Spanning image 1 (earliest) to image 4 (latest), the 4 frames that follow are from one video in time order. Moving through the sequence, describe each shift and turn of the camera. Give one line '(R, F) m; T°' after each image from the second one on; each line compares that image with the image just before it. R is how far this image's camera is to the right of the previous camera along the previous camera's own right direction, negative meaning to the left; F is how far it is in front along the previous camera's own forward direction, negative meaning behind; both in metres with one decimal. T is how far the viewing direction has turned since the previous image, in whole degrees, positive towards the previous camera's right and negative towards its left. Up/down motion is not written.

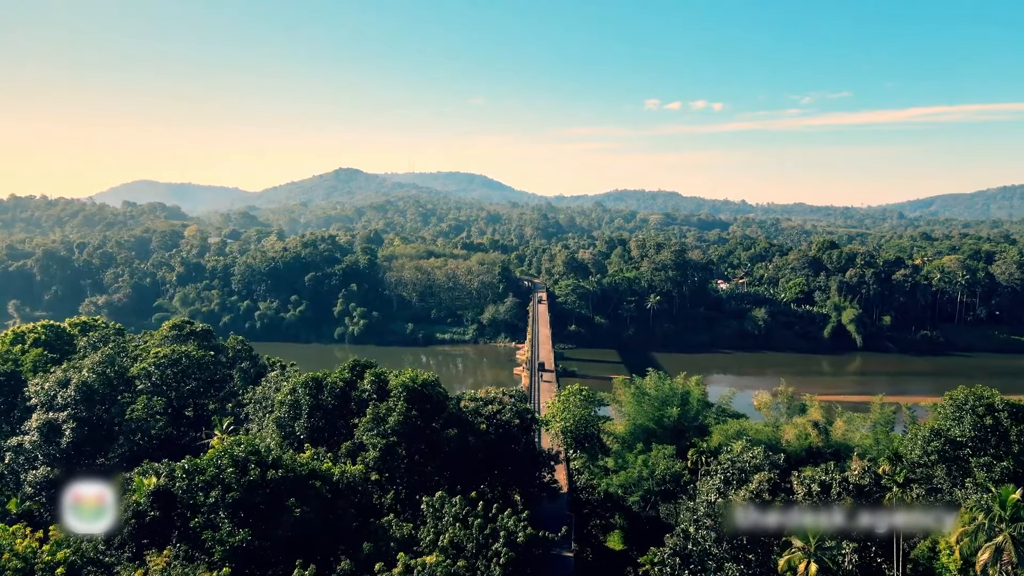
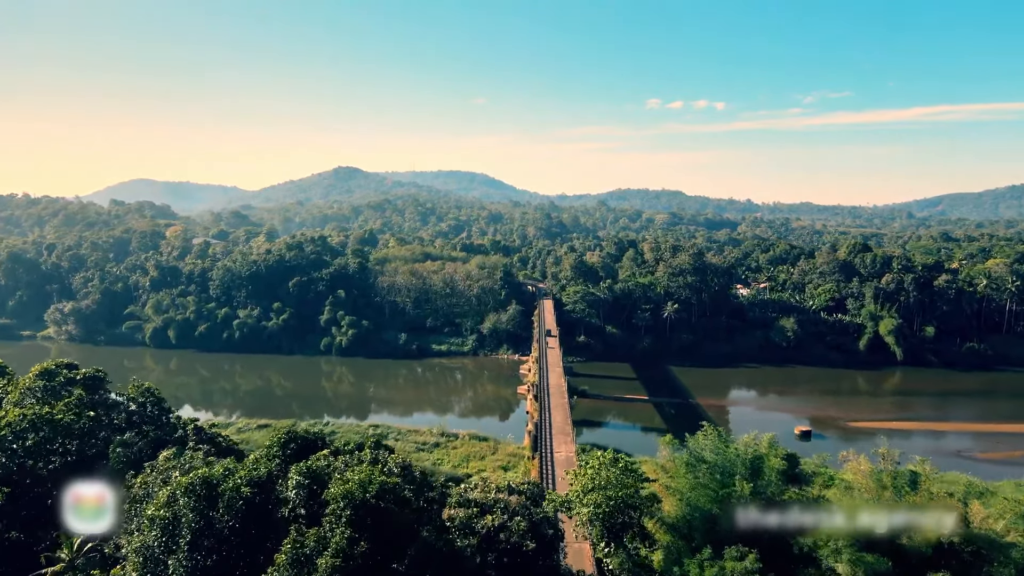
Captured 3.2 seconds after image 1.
(-0.2, +4.9) m; 0°
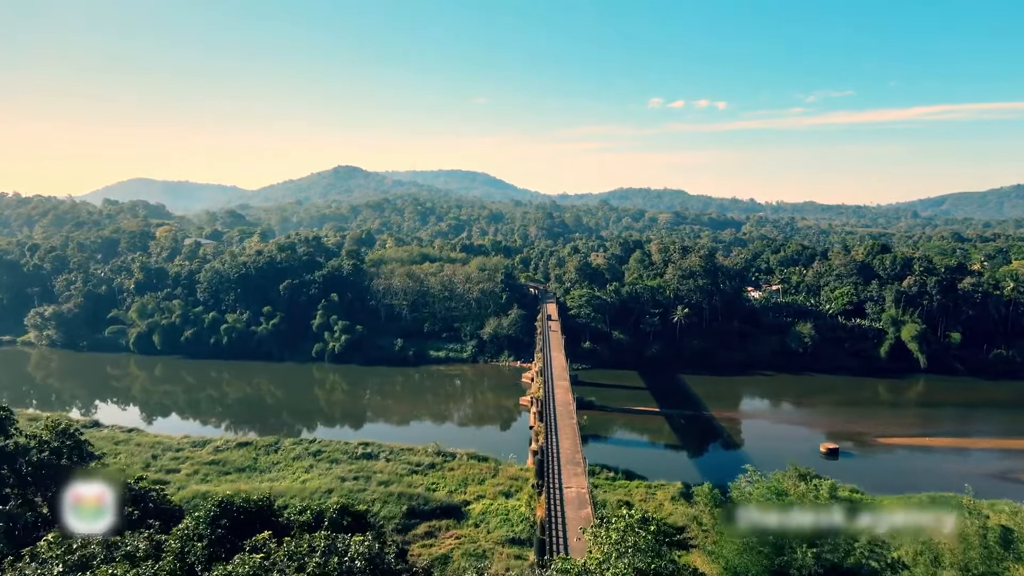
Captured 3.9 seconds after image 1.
(-0.1, +2.5) m; 0°
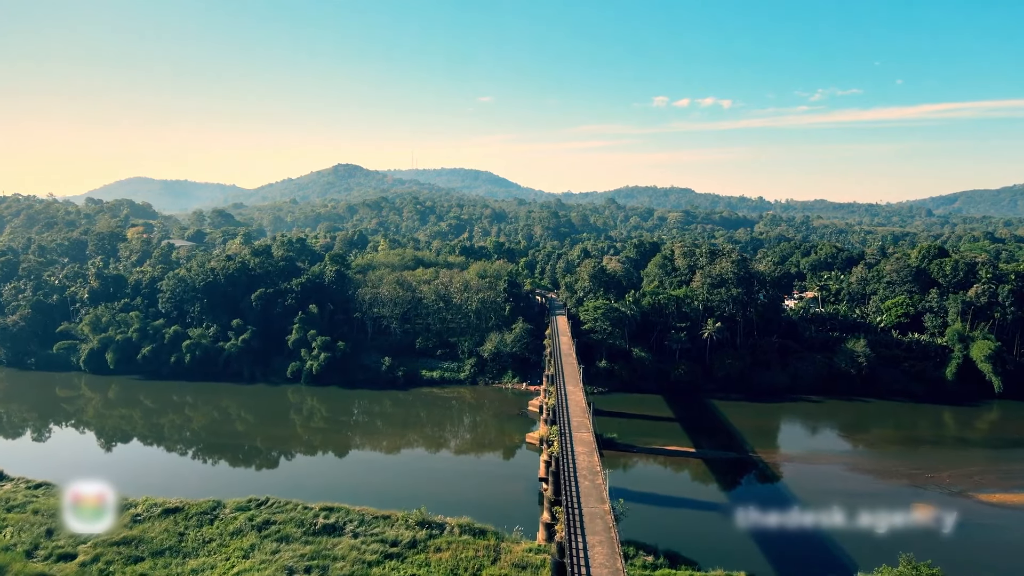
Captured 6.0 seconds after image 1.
(-0.1, +6.3) m; 0°
